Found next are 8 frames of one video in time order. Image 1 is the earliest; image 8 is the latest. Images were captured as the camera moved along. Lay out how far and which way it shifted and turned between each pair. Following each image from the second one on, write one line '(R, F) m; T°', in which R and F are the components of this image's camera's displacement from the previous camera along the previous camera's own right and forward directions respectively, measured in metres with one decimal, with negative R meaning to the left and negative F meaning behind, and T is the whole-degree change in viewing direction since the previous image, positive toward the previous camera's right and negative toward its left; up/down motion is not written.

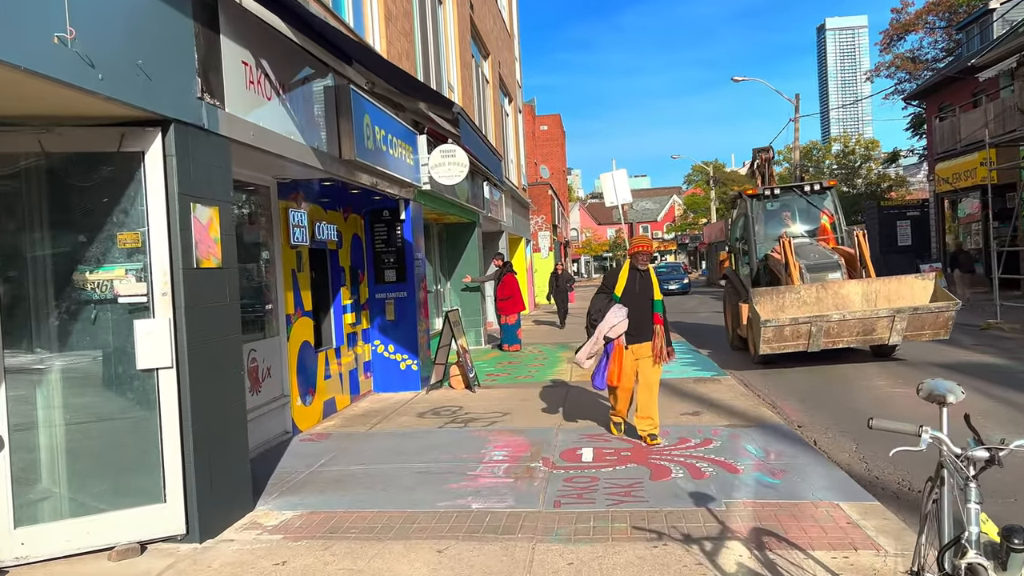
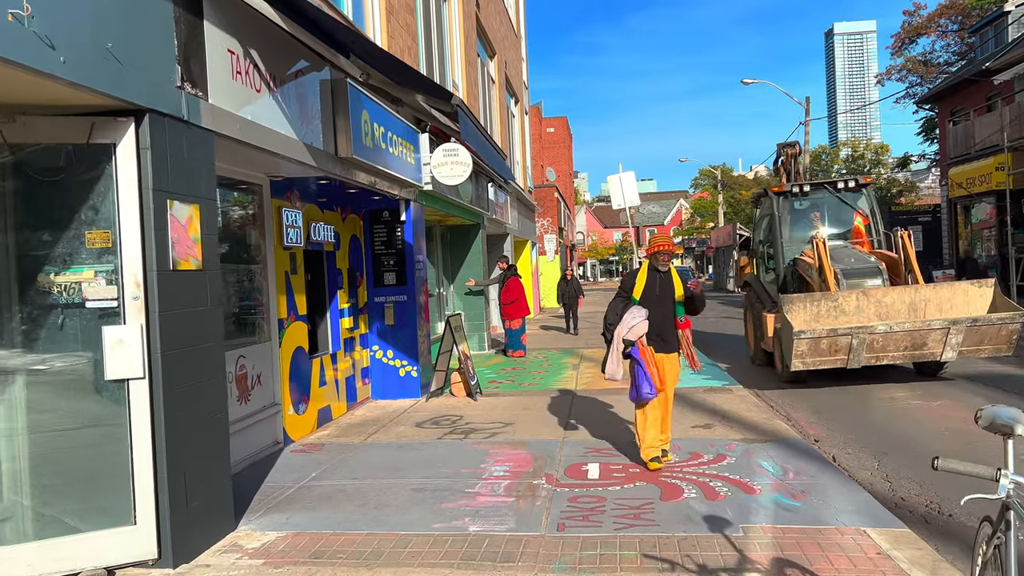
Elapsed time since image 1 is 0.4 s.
(0.0, +0.3) m; 0°
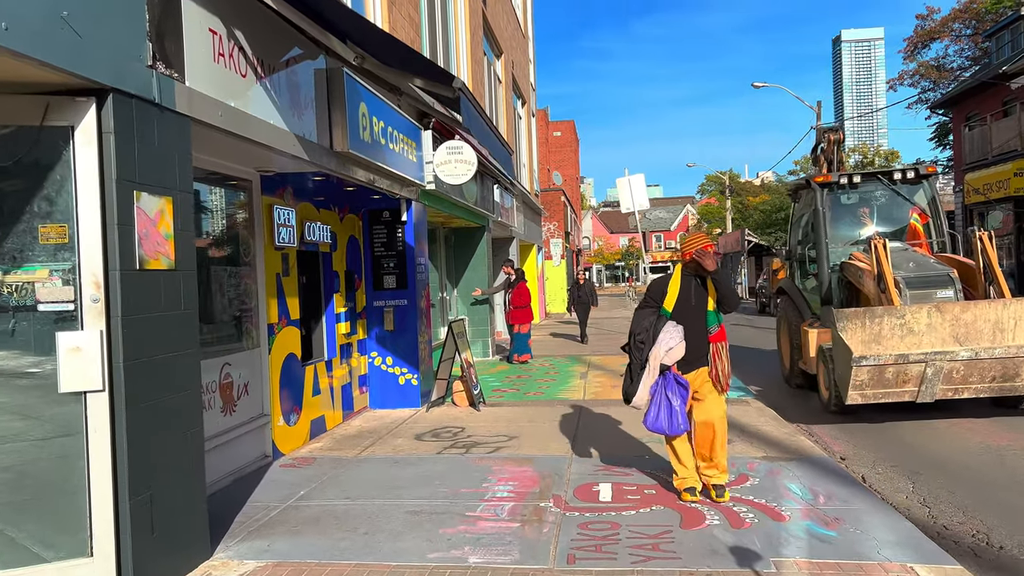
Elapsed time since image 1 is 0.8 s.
(0.0, +0.4) m; 0°
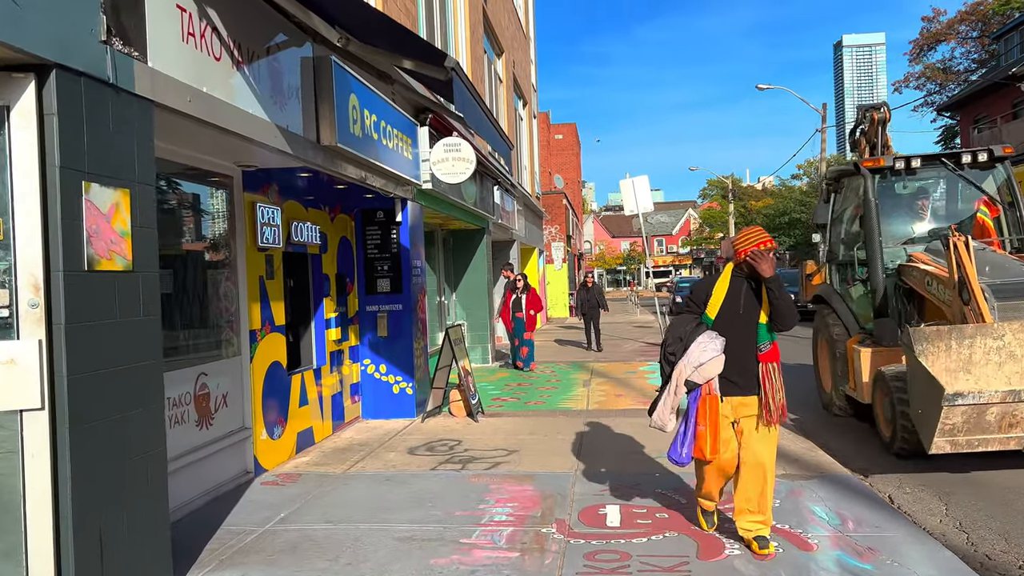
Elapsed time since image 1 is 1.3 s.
(0.0, +0.4) m; 0°
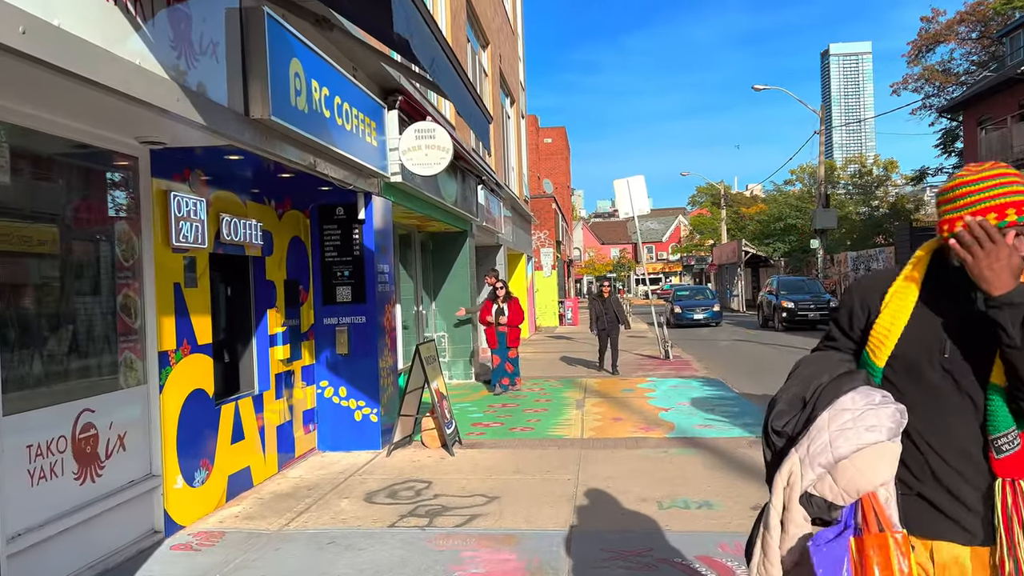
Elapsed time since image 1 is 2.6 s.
(+0.1, +1.1) m; +1°
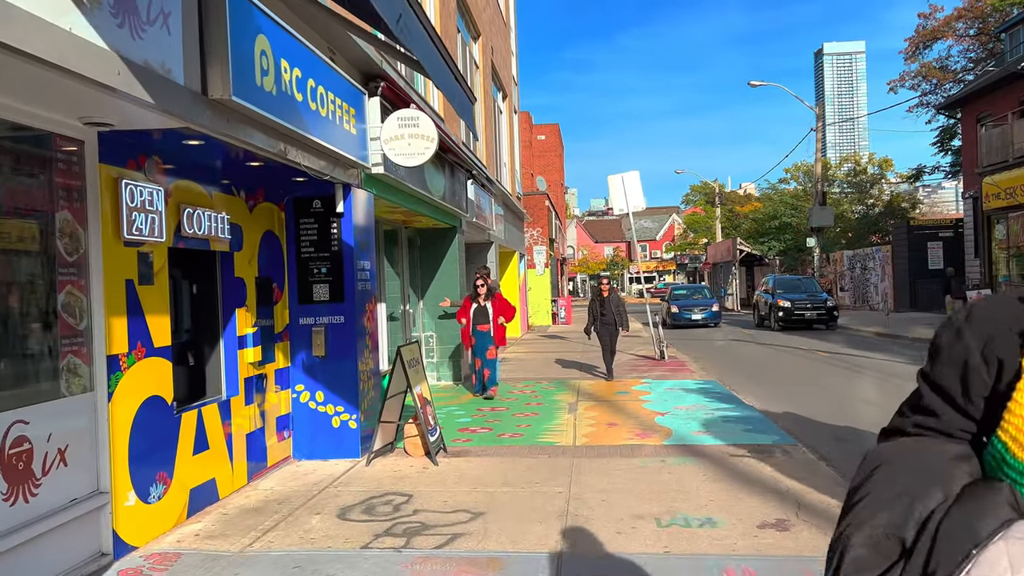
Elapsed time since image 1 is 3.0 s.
(0.0, +0.4) m; 0°
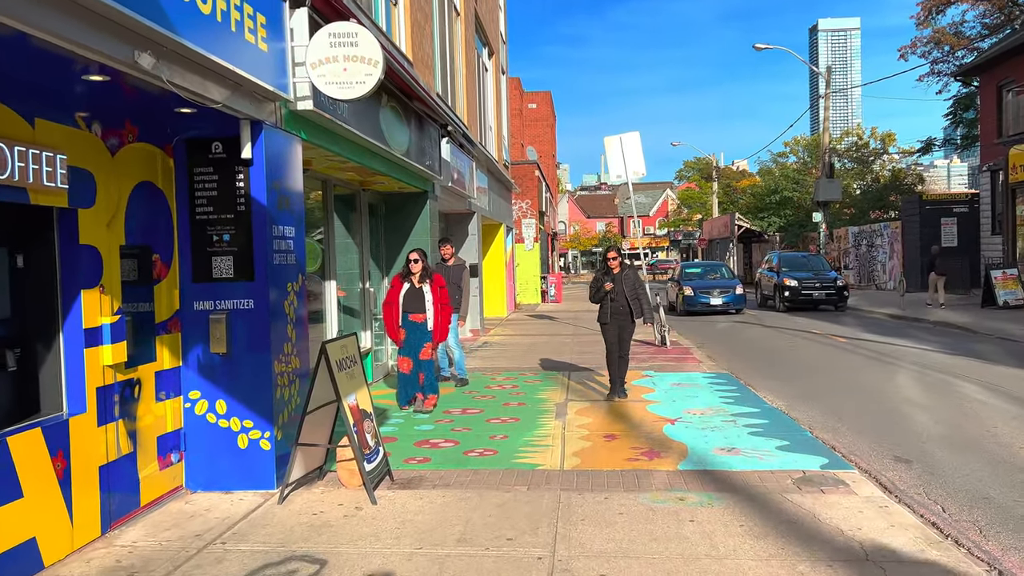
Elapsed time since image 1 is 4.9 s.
(+0.1, +1.6) m; +1°
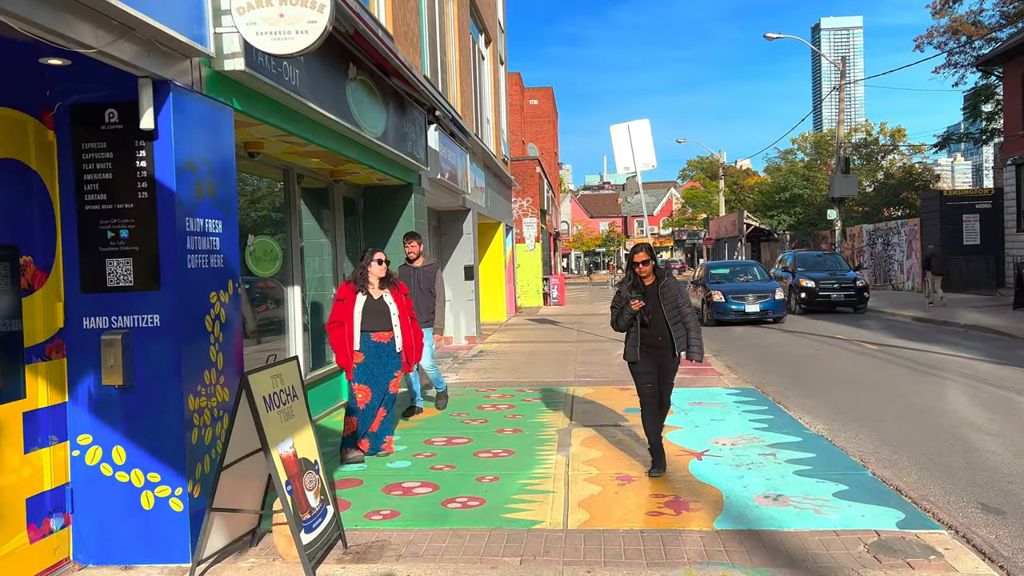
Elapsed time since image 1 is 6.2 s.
(+0.1, +1.1) m; 0°
